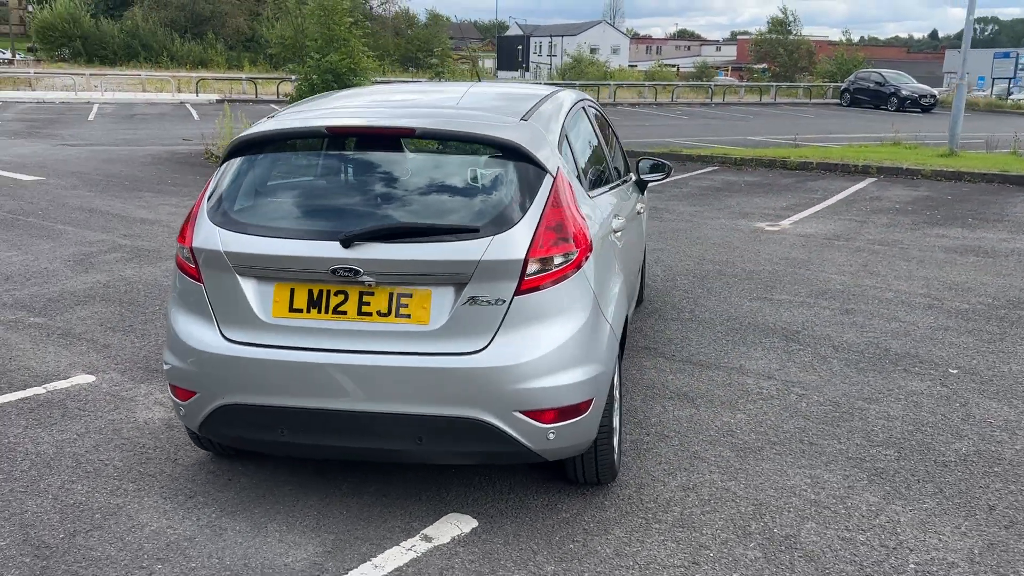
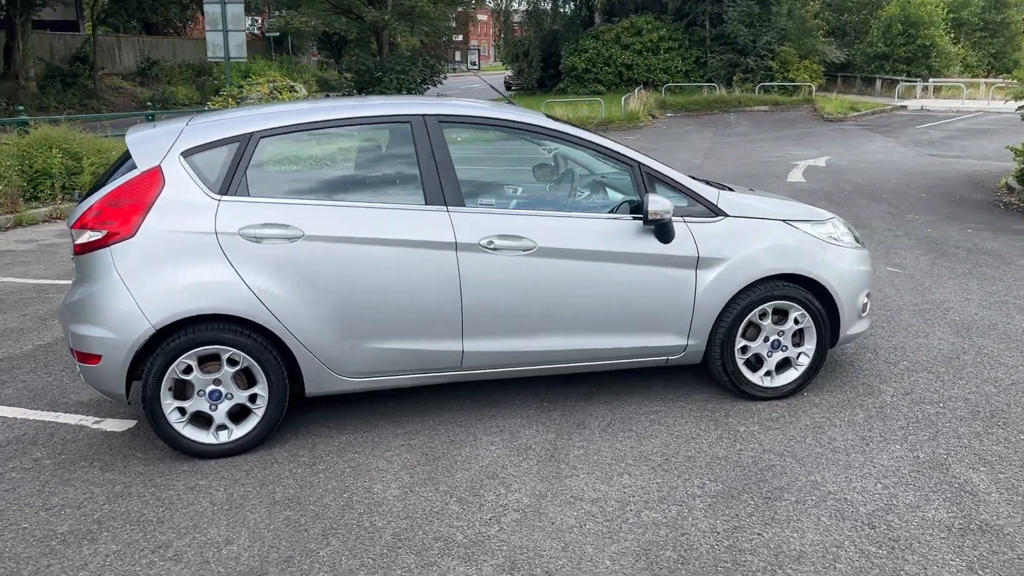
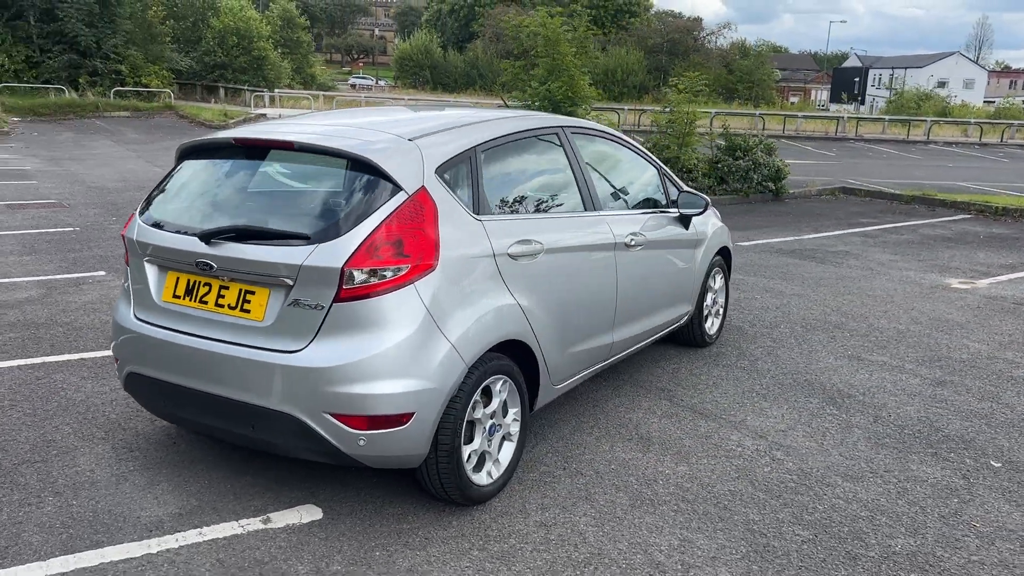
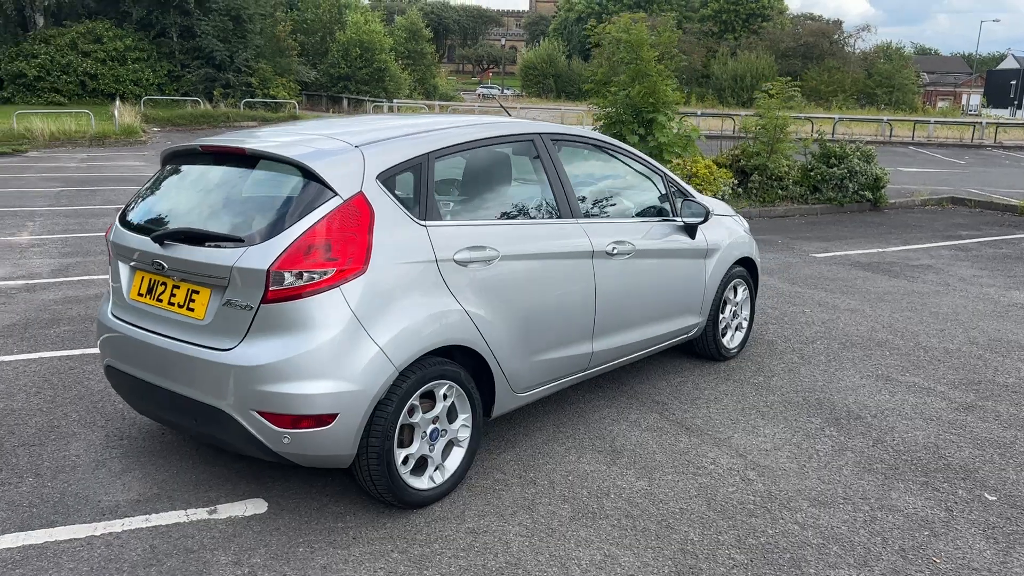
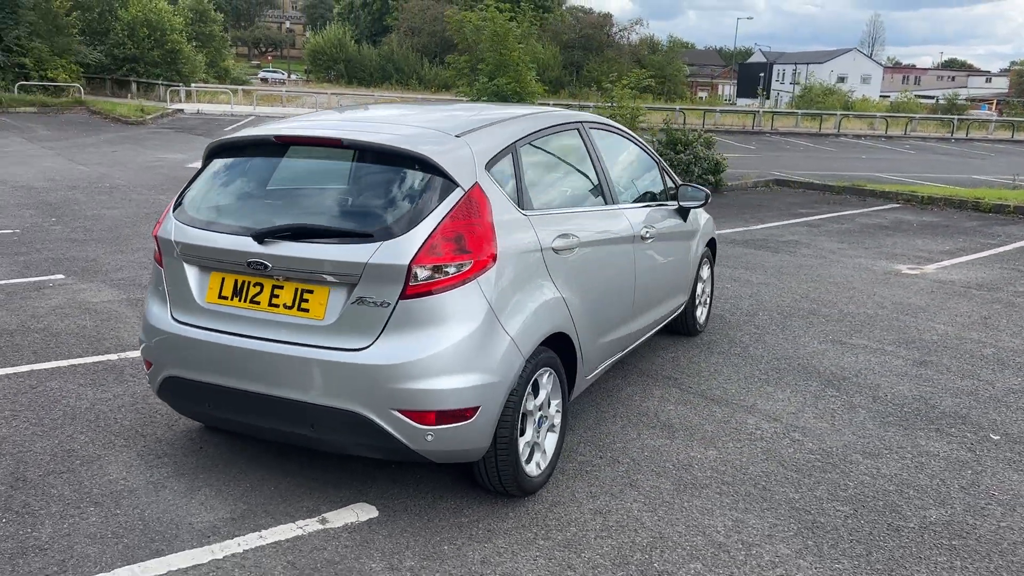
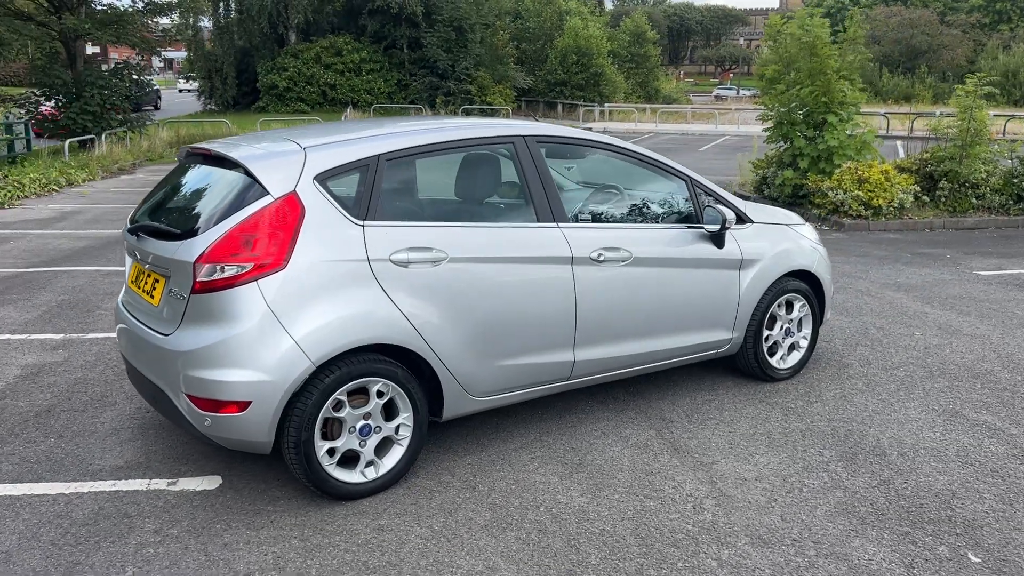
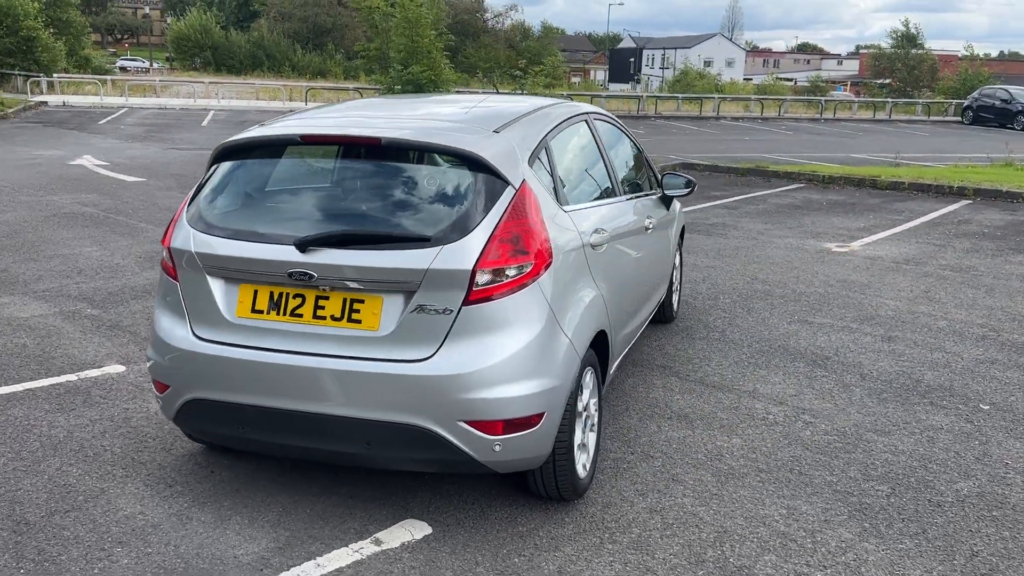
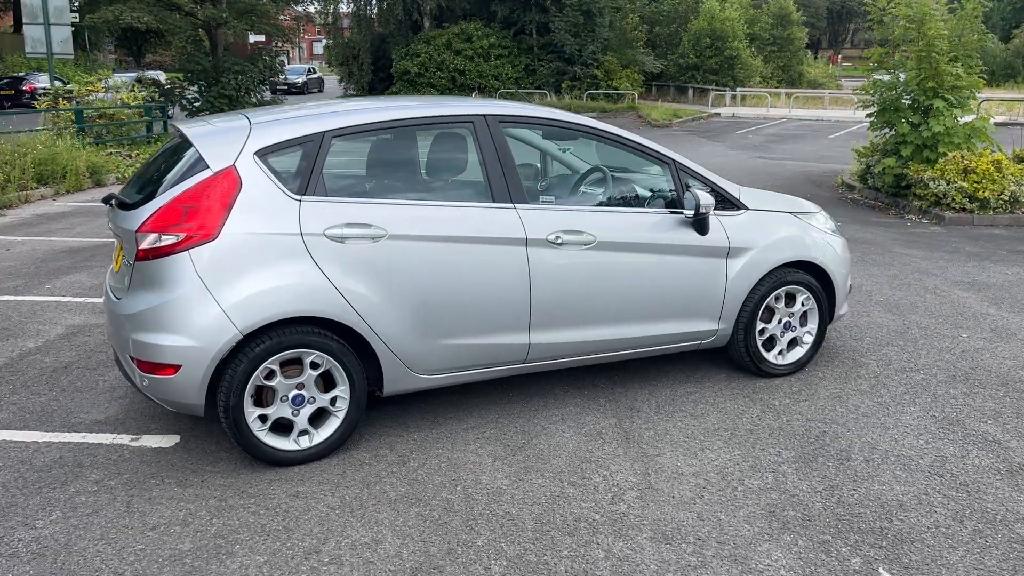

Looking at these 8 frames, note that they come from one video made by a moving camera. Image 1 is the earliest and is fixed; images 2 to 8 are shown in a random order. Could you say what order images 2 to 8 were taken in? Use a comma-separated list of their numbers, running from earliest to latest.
7, 5, 3, 4, 6, 8, 2
